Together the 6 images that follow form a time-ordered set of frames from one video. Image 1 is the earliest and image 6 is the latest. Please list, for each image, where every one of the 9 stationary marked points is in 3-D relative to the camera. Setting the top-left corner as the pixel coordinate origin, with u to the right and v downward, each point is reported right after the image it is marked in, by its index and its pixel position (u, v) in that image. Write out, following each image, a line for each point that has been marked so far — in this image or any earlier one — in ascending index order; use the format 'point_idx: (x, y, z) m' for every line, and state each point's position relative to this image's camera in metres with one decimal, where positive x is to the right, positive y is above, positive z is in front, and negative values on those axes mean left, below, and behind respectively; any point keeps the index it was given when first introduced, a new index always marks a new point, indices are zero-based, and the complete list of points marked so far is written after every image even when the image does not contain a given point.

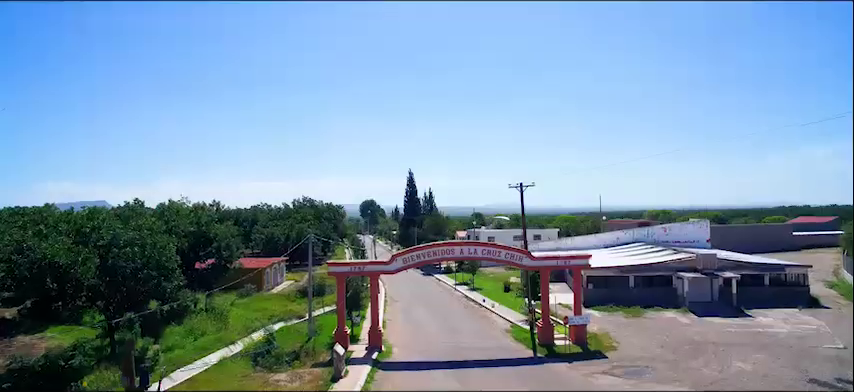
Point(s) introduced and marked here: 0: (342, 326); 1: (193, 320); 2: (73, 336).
0: (-2.4, -3.7, +15.4) m
1: (-7.0, -3.7, +16.6) m
2: (-10.2, -4.0, +15.9) m
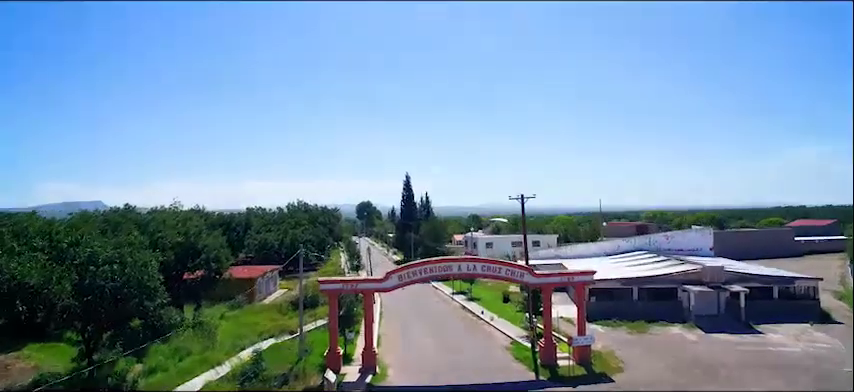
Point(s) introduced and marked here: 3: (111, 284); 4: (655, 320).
0: (-2.5, -4.0, +14.7) m
1: (-7.1, -4.0, +15.9) m
2: (-10.3, -4.4, +15.1) m
3: (-7.7, -2.2, +13.5) m
4: (+7.8, -4.2, +18.8) m
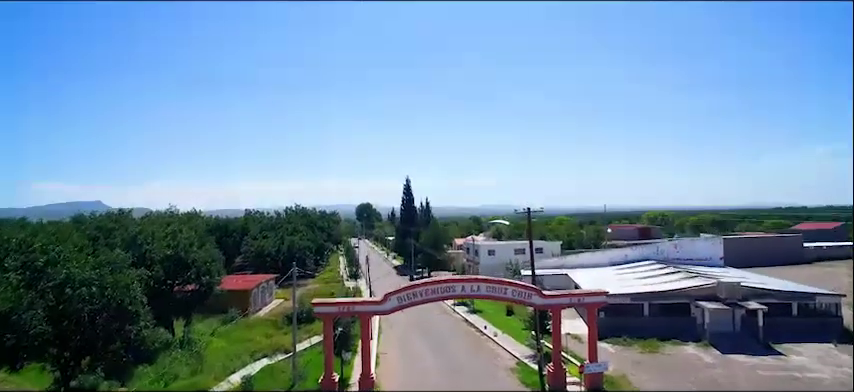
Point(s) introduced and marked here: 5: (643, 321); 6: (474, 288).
0: (-2.4, -4.4, +13.8) m
1: (-7.1, -4.4, +14.9) m
2: (-10.3, -4.7, +14.2) m
3: (-7.7, -2.5, +12.6) m
4: (+7.8, -4.6, +17.9) m
5: (+7.4, -4.3, +18.9) m
6: (+1.1, -2.2, +13.4) m
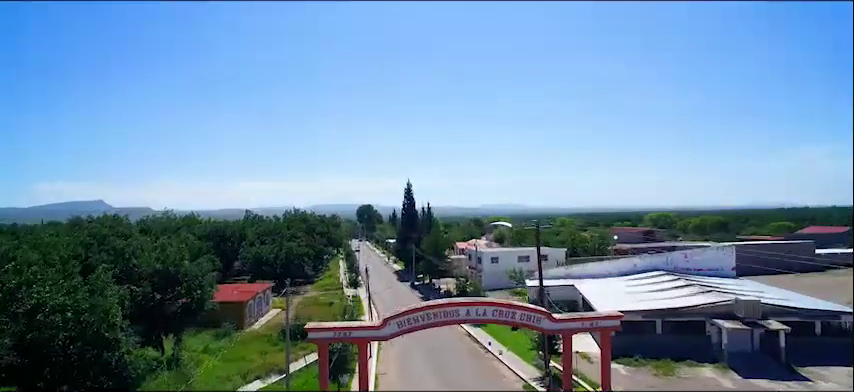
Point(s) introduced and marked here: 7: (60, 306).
0: (-2.4, -4.8, +12.9) m
1: (-7.0, -4.8, +14.0) m
2: (-10.2, -5.1, +13.3) m
3: (-7.7, -2.9, +11.7) m
4: (+7.8, -5.0, +17.0) m
5: (+7.5, -4.7, +17.9) m
6: (+1.2, -2.6, +12.5) m
7: (-7.8, -2.3, +11.8) m
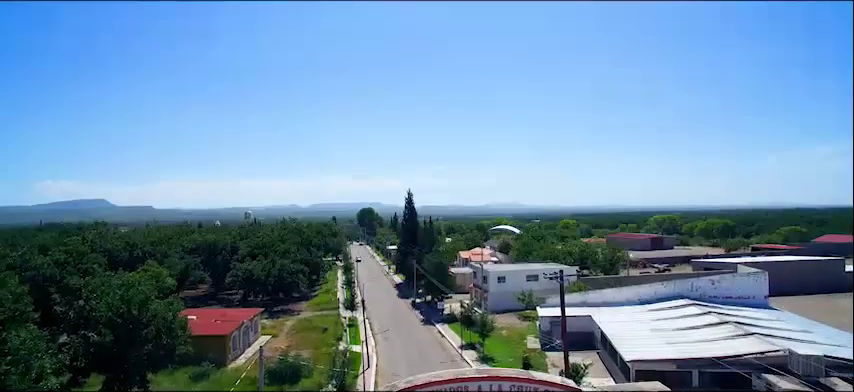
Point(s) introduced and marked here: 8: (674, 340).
0: (-2.4, -5.7, +10.5) m
1: (-7.0, -5.7, +11.7) m
2: (-10.2, -6.0, +11.0) m
3: (-7.6, -3.8, +9.3) m
4: (+7.9, -5.9, +14.6) m
5: (+7.5, -5.6, +15.6) m
6: (+1.2, -3.5, +10.1) m
7: (-7.7, -3.2, +9.4) m
8: (+8.2, -4.7, +18.2) m
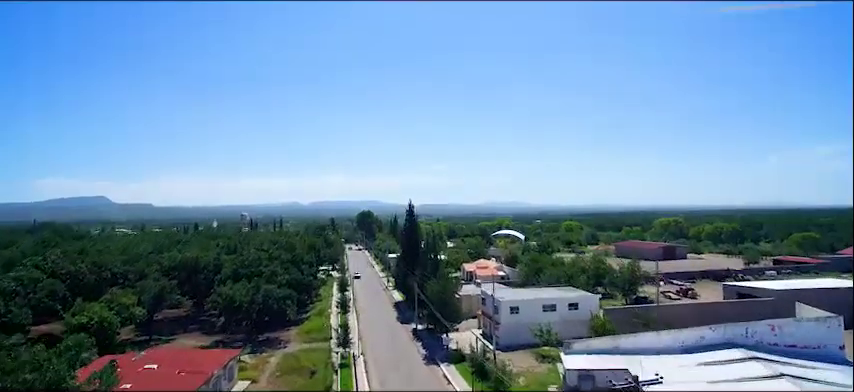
0: (-2.2, -6.7, +6.6) m
1: (-6.8, -6.8, +7.8) m
2: (-10.0, -7.1, +7.0) m
3: (-7.4, -4.9, +5.4) m
4: (+8.1, -6.9, +10.6) m
5: (+7.7, -6.6, +11.6) m
6: (+1.4, -4.6, +6.2) m
7: (-7.6, -4.3, +5.5) m
8: (+8.4, -5.8, +14.3) m
